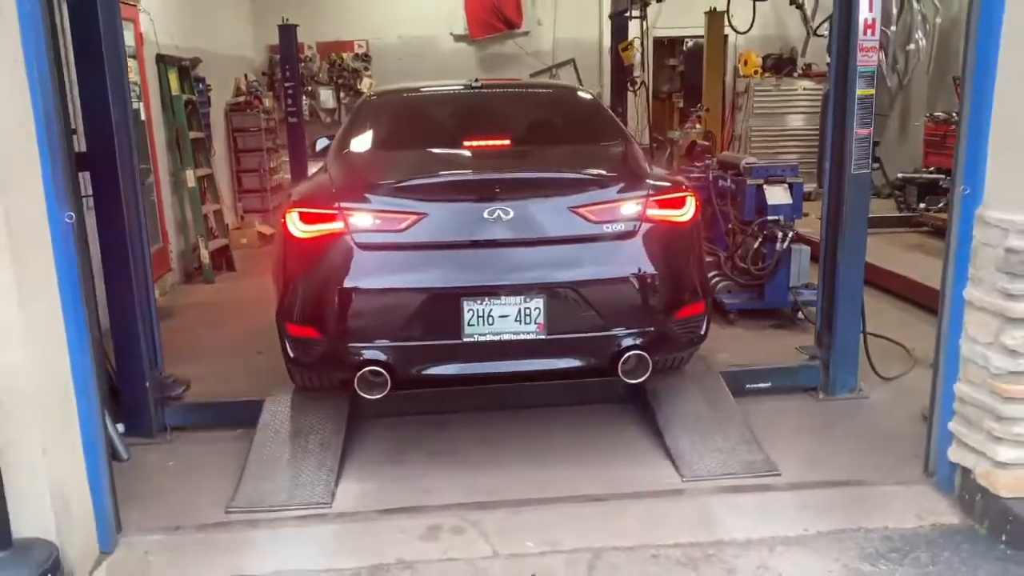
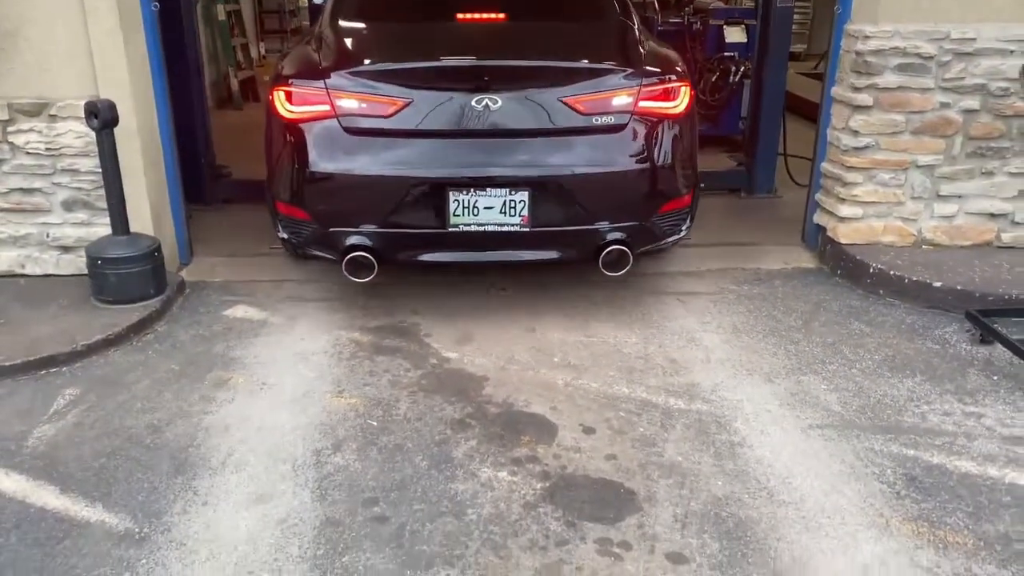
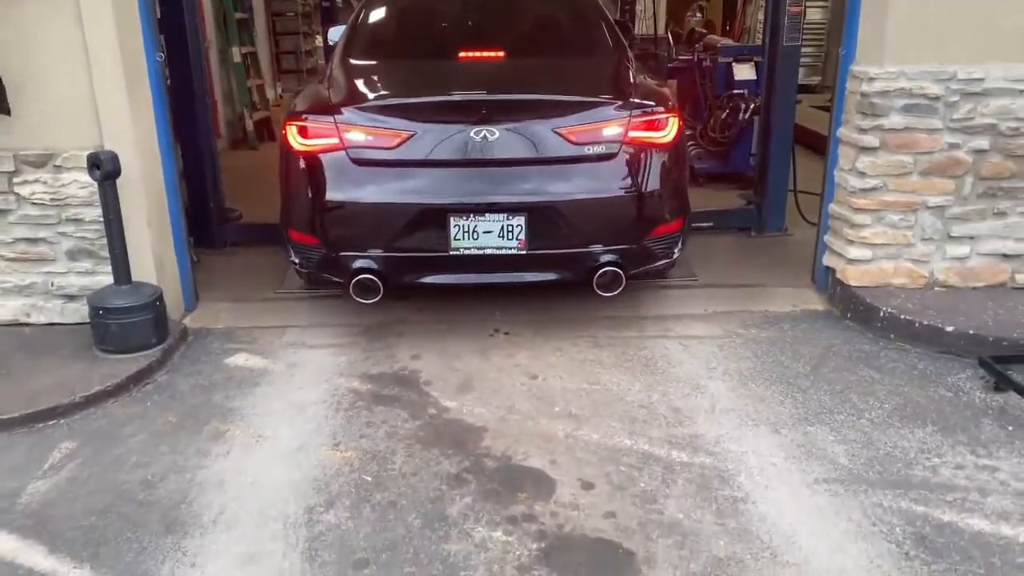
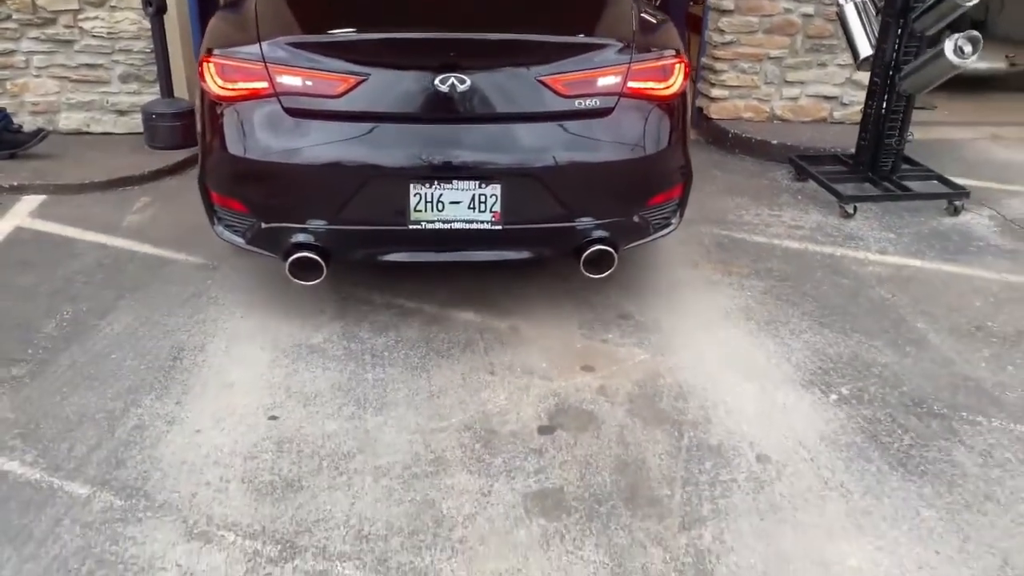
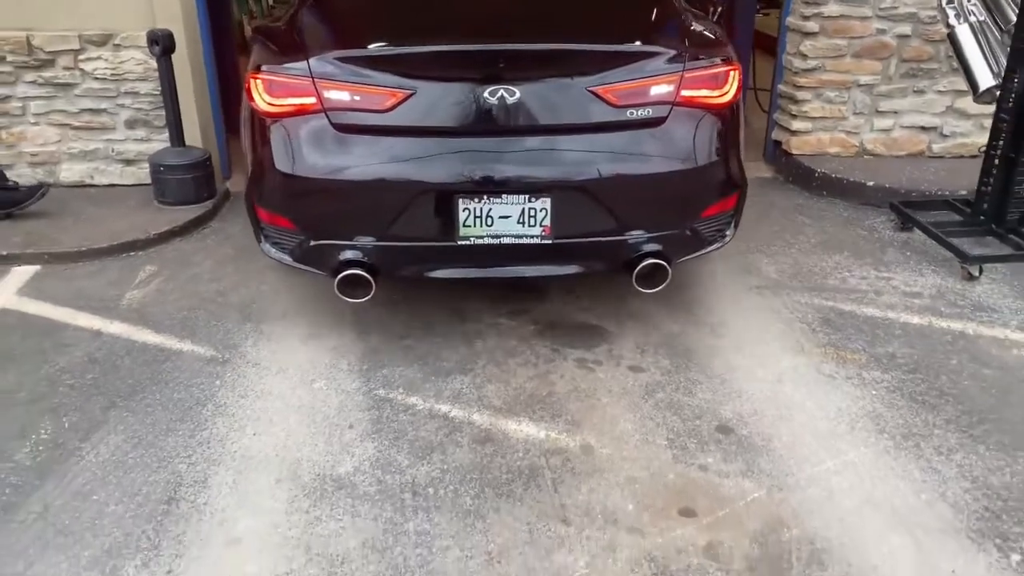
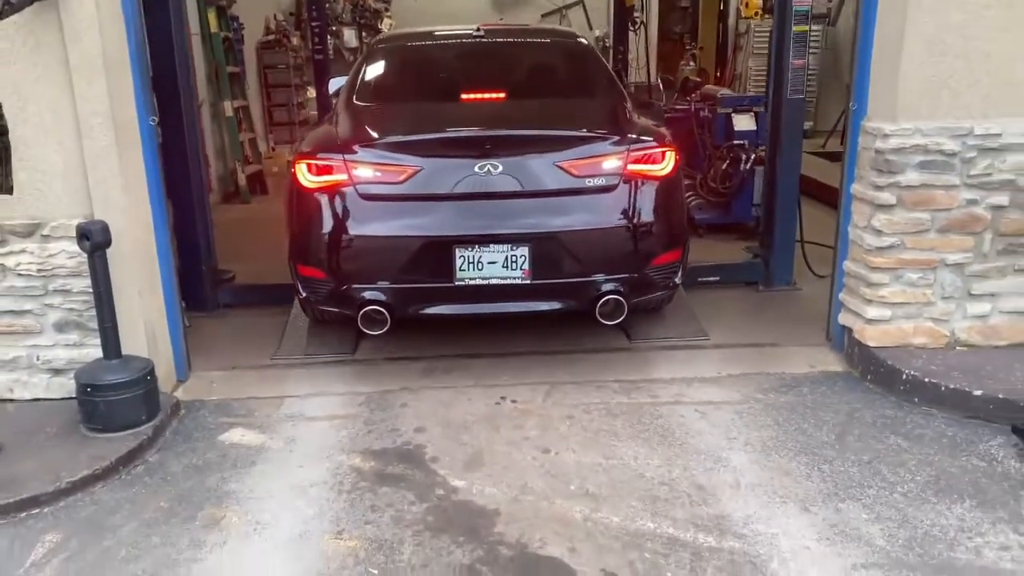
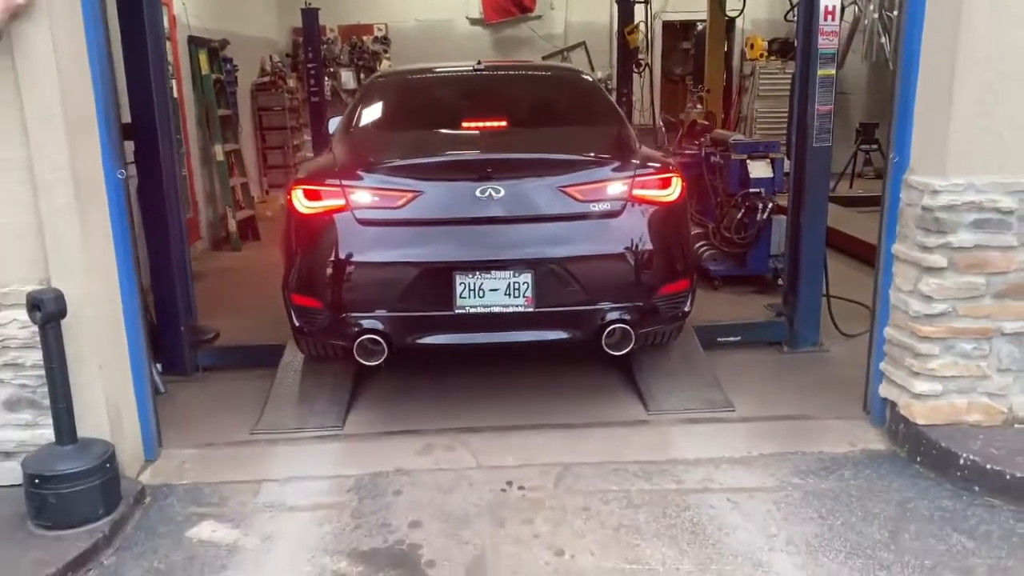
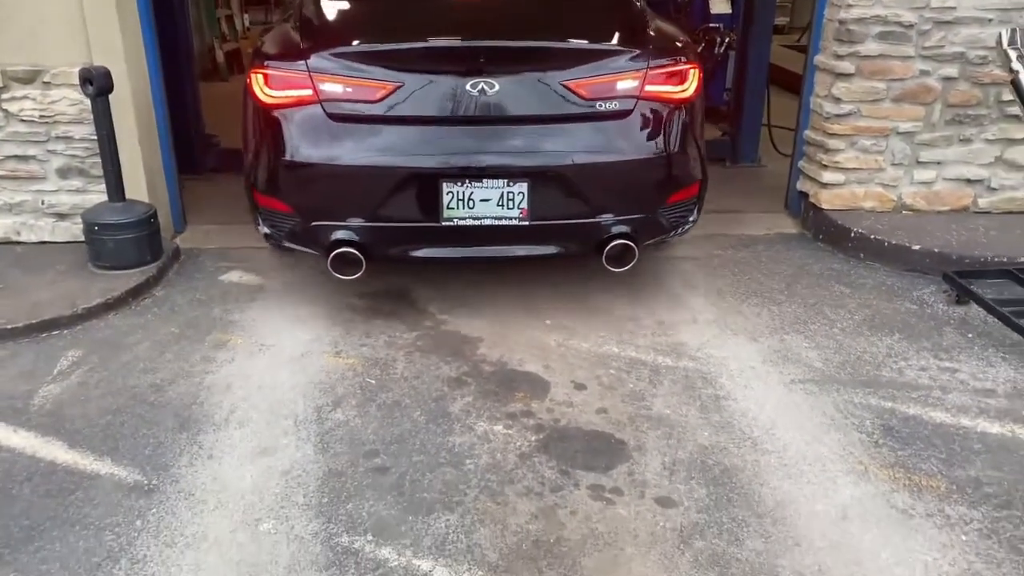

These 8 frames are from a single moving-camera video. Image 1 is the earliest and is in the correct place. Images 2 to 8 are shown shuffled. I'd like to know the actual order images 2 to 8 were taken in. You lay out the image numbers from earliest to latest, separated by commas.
7, 6, 3, 2, 8, 5, 4
